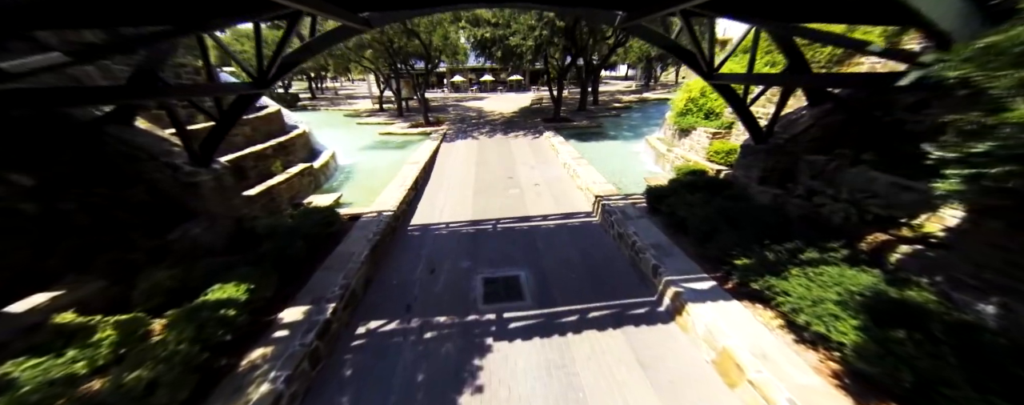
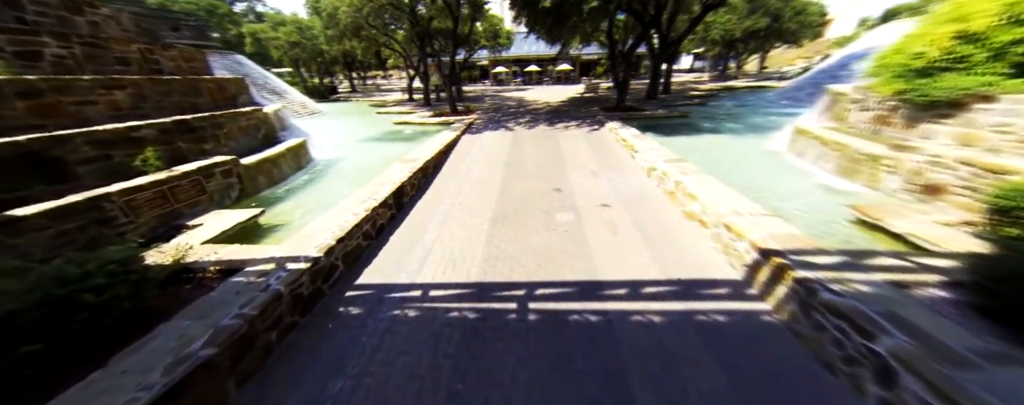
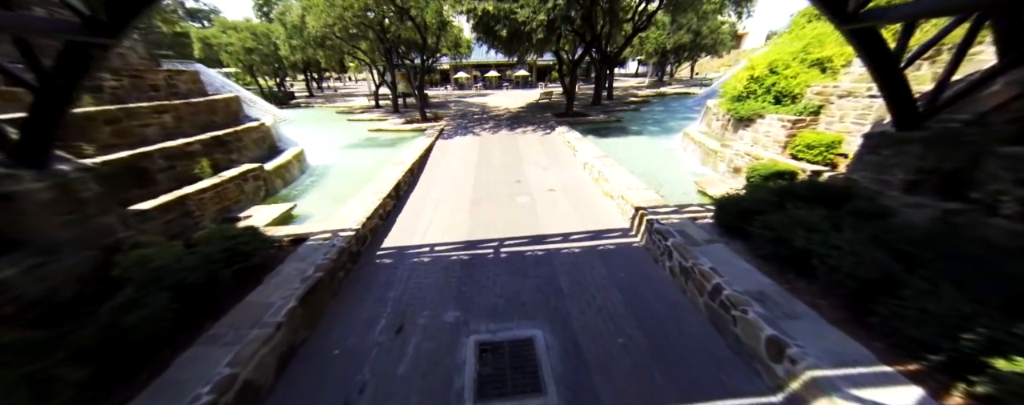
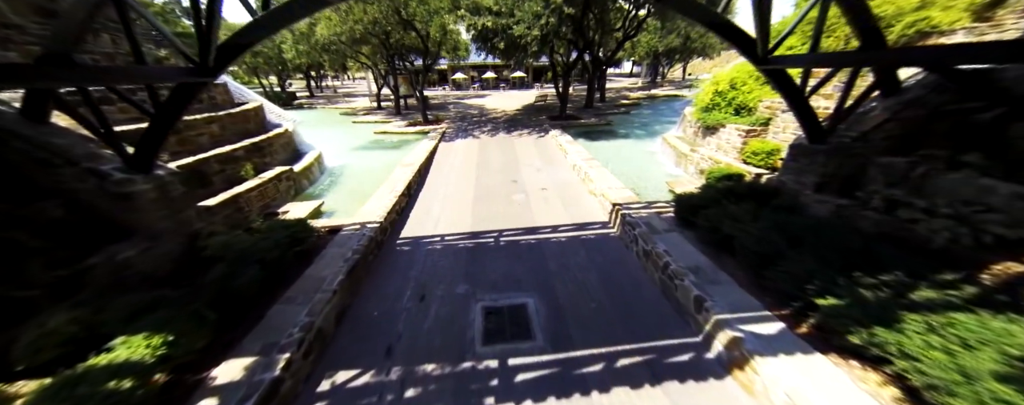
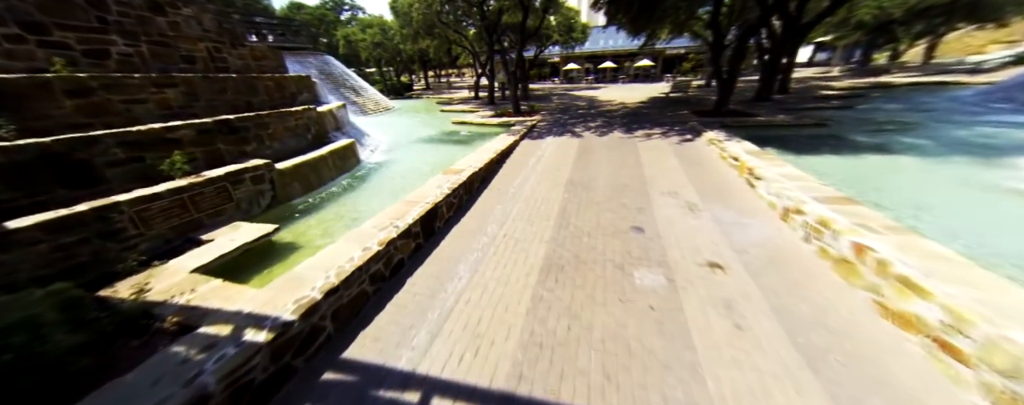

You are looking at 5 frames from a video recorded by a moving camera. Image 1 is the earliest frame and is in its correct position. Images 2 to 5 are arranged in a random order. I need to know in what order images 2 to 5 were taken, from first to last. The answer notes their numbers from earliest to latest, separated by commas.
4, 3, 2, 5
